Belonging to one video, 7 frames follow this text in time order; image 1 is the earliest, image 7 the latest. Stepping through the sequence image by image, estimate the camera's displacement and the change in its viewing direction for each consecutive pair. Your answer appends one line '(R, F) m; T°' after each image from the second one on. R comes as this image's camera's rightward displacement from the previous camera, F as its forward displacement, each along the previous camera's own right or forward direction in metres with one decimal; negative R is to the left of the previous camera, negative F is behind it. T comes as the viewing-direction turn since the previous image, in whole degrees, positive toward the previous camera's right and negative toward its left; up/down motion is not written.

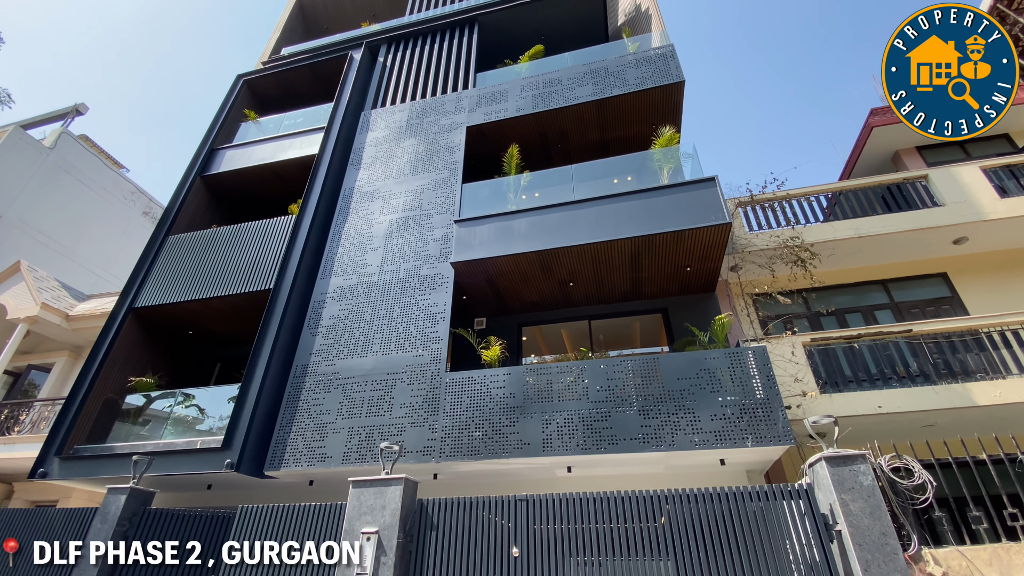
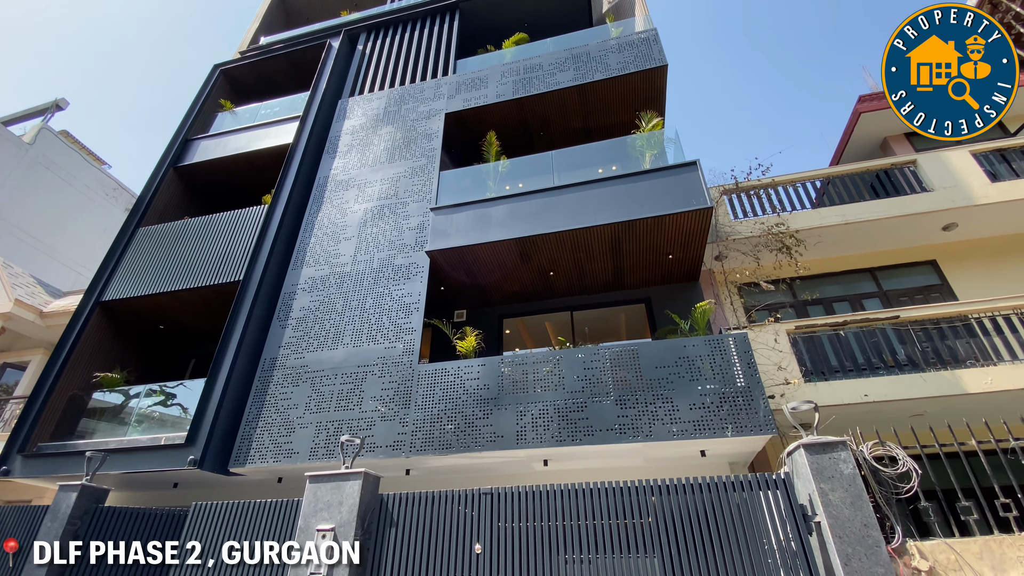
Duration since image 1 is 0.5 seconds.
(+0.3, +0.2) m; 0°
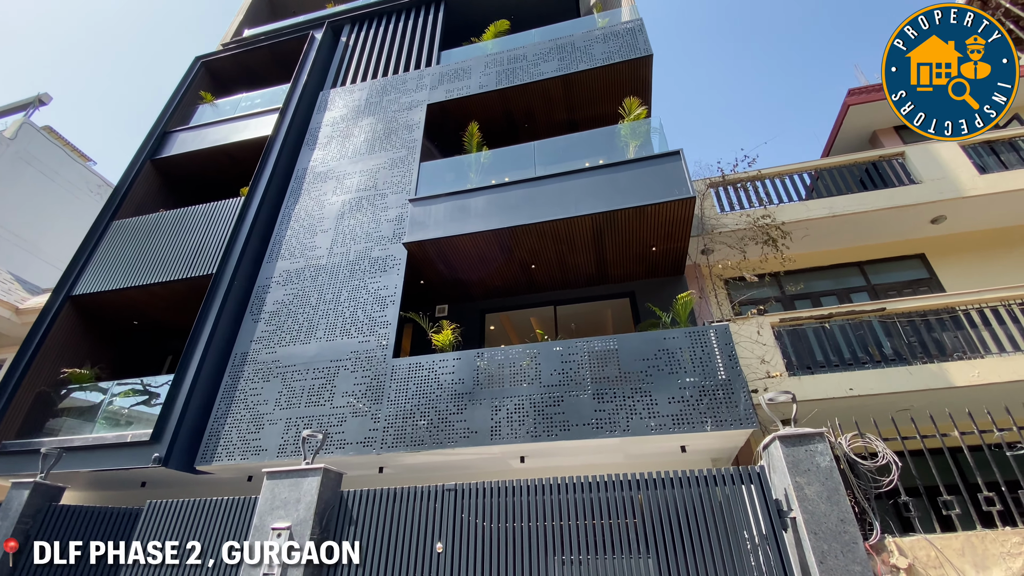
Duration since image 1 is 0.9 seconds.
(+0.3, +0.2) m; 0°
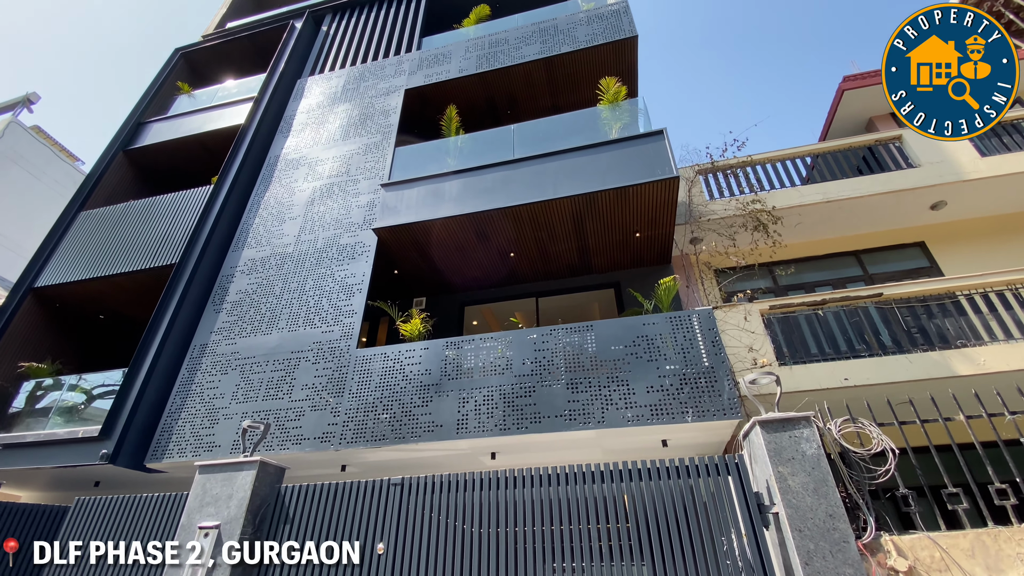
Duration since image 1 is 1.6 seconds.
(+0.4, +0.4) m; 0°
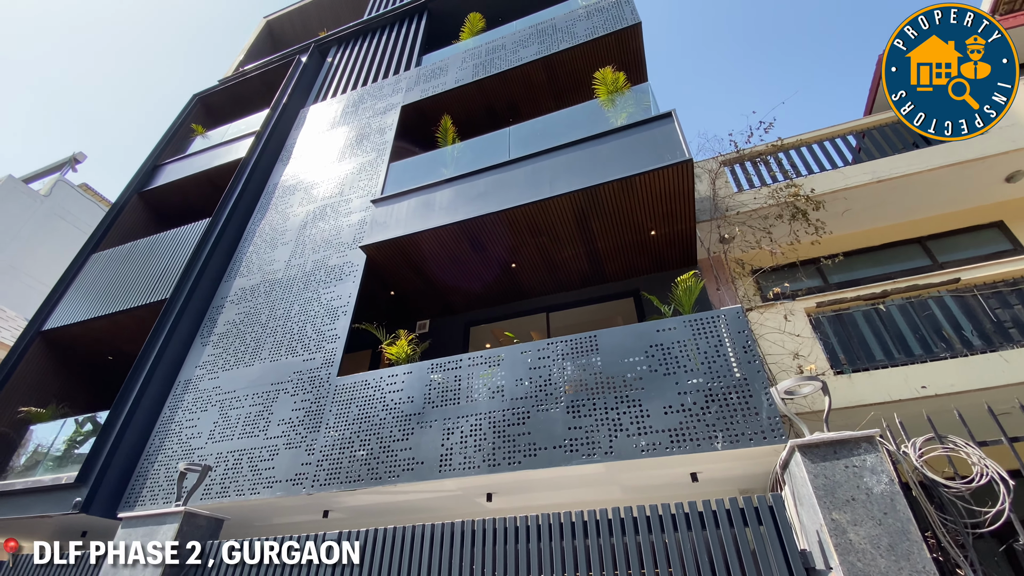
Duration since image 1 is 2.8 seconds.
(+0.5, +0.7) m; -5°
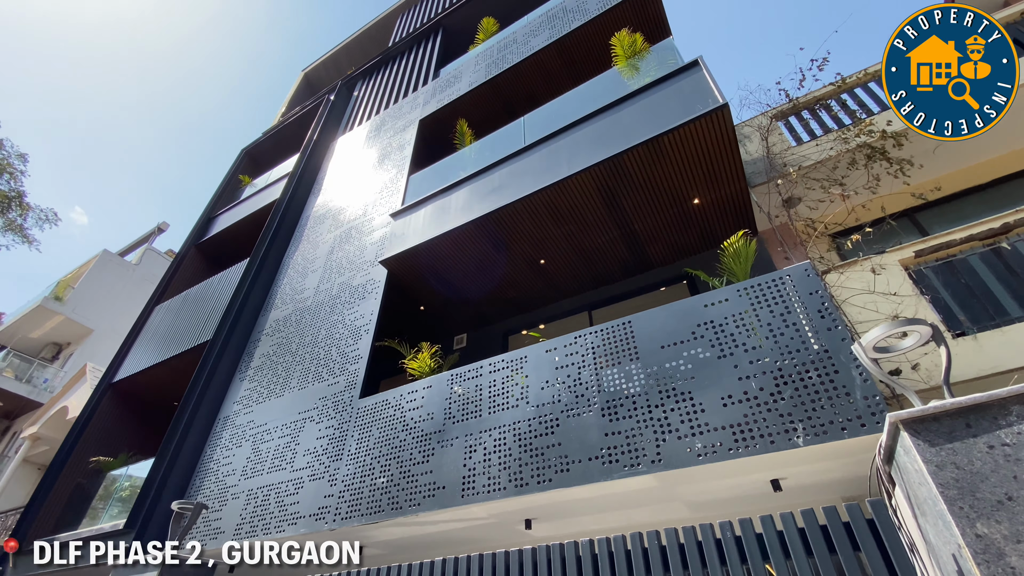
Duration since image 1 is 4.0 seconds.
(+0.4, +0.6) m; -8°
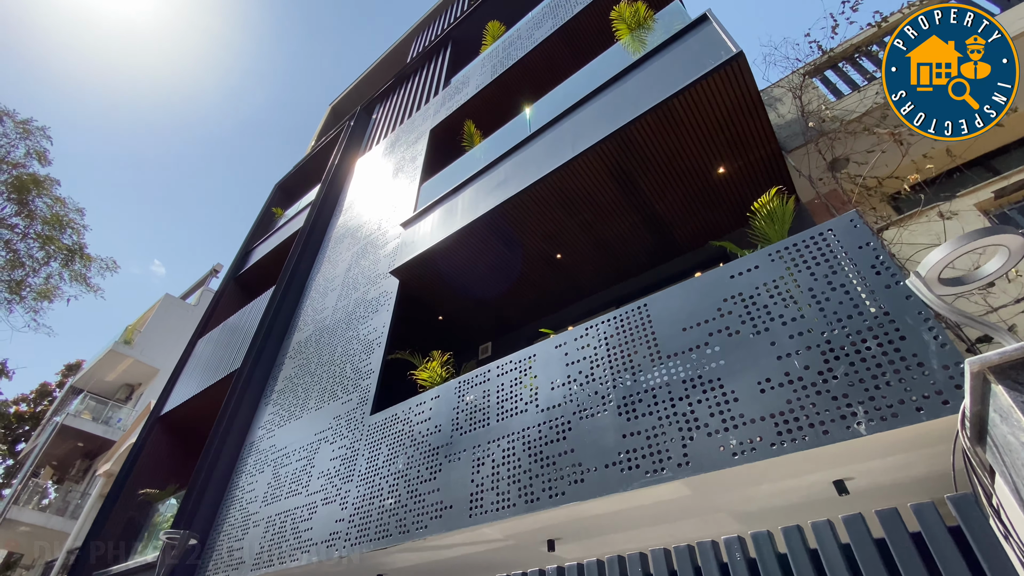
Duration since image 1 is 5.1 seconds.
(+0.4, +0.4) m; -6°
